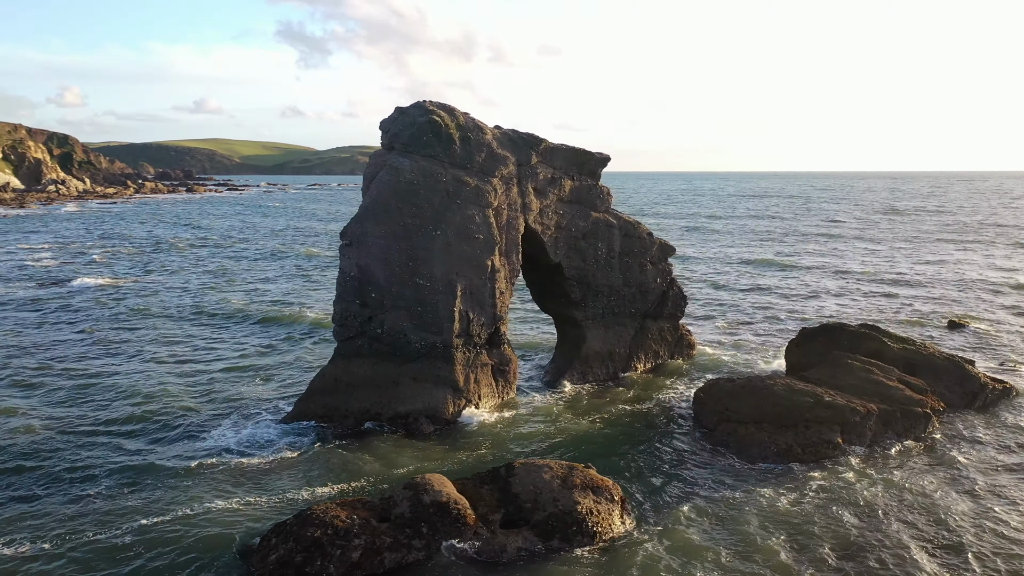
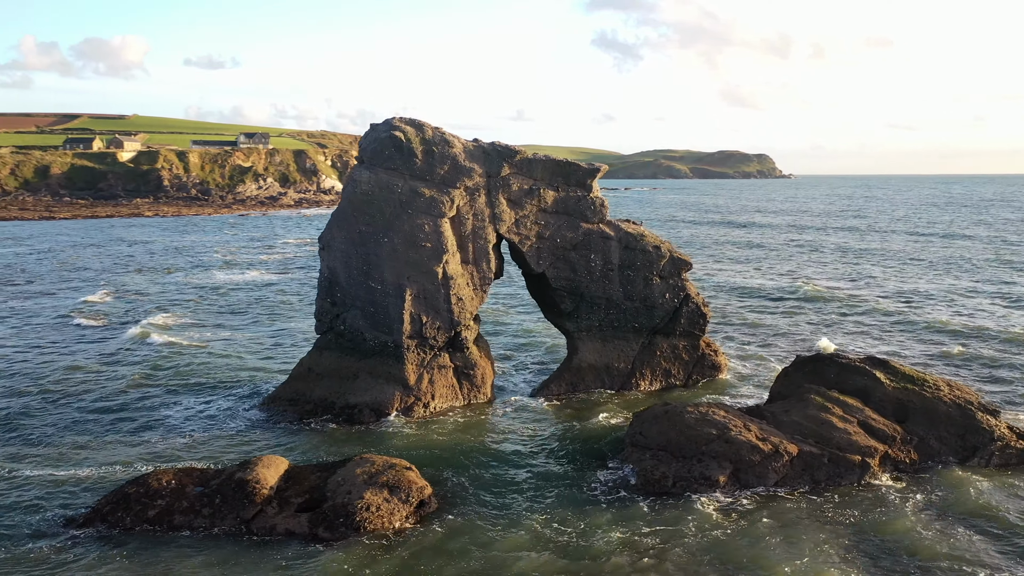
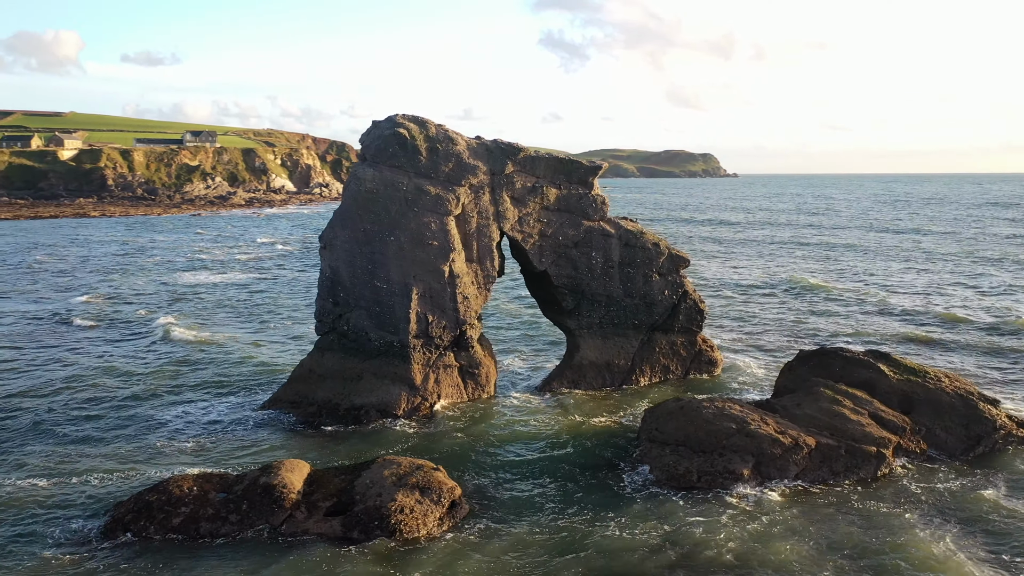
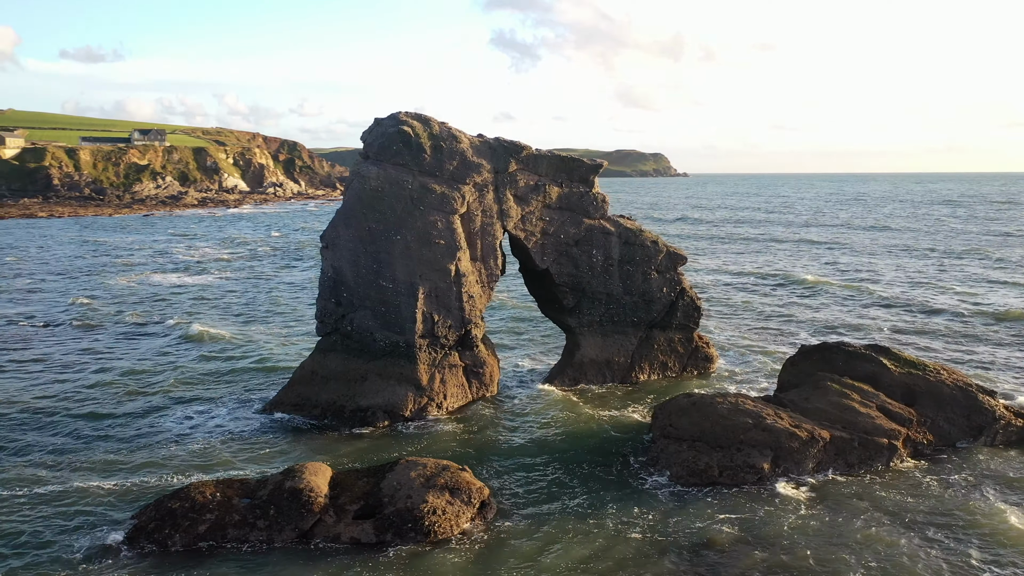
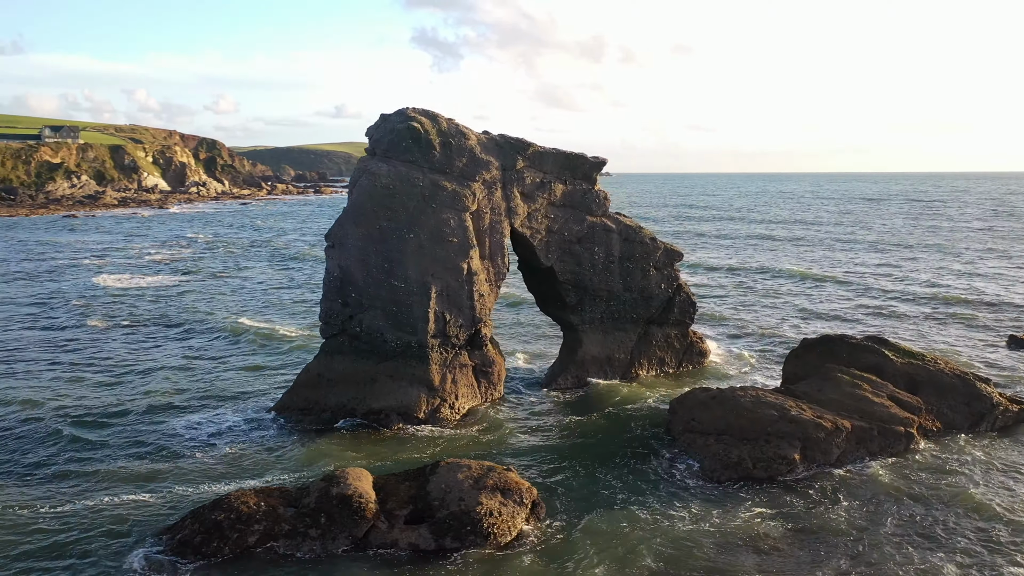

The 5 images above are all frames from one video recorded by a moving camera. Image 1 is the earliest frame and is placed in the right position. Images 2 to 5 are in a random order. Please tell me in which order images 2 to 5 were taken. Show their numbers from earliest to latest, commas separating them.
5, 4, 3, 2
